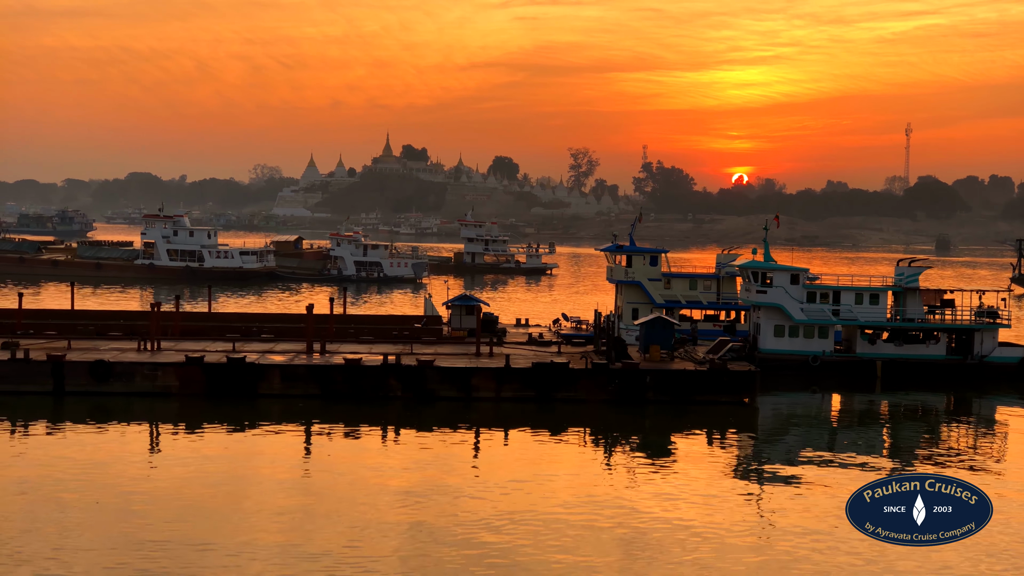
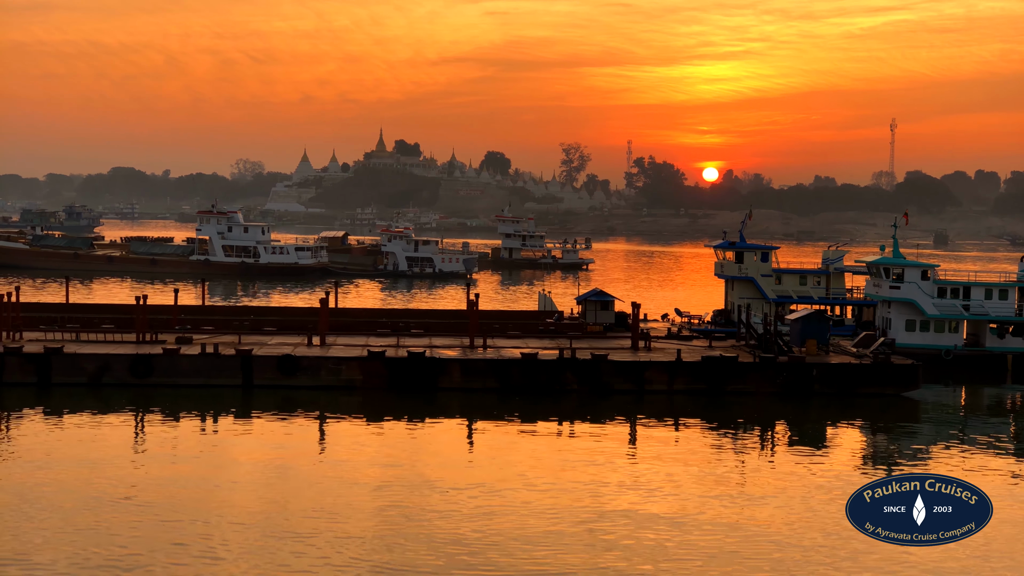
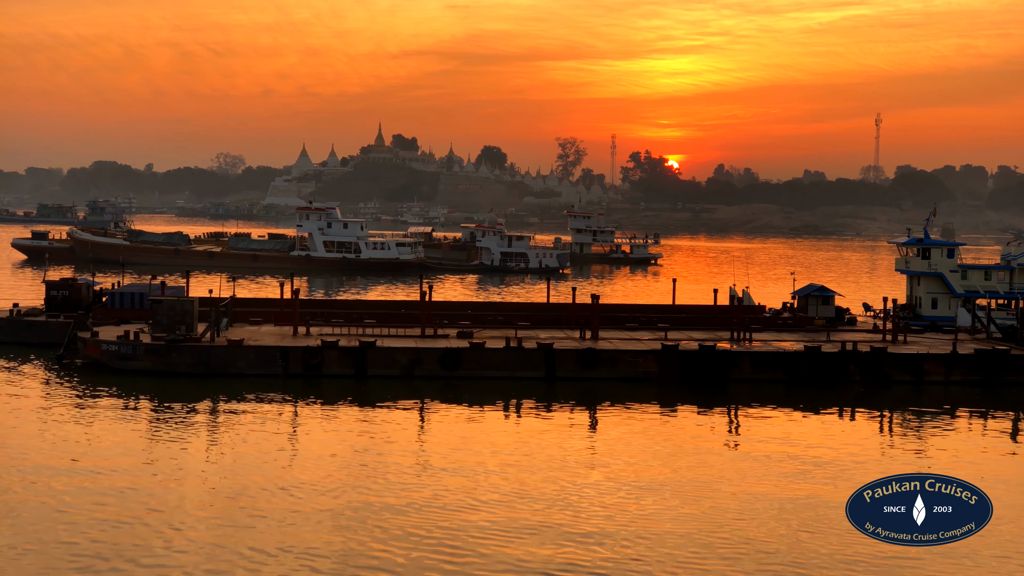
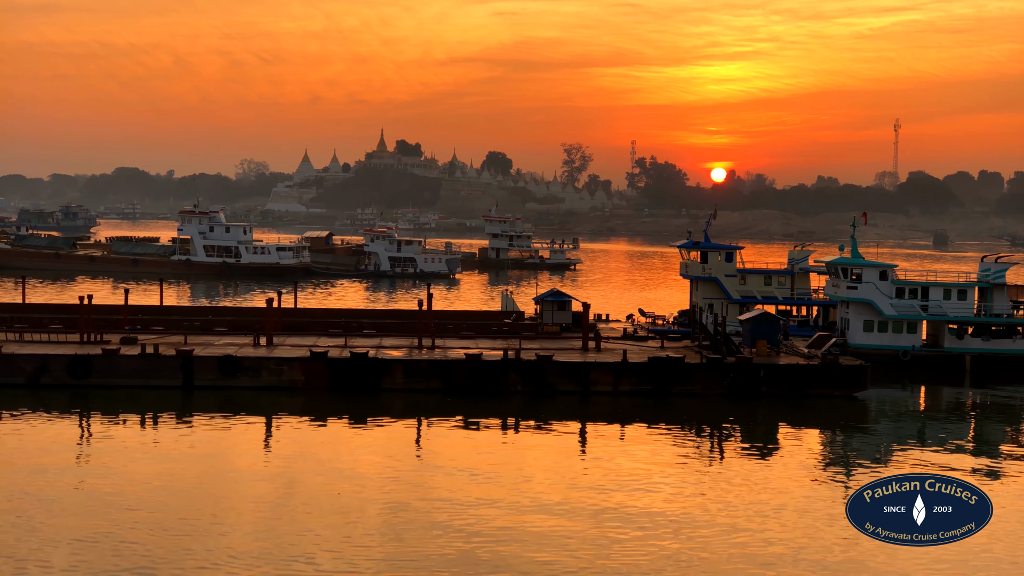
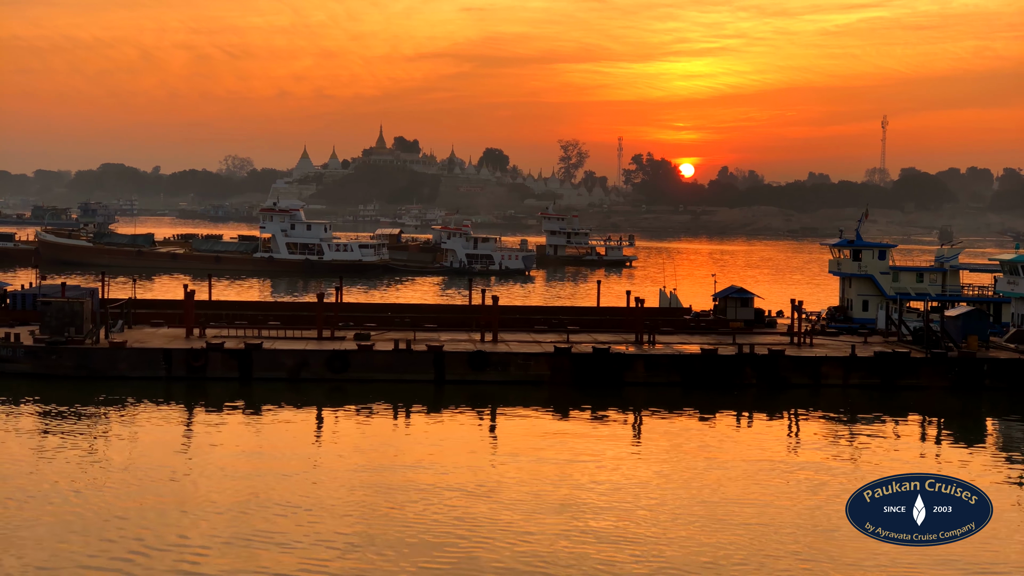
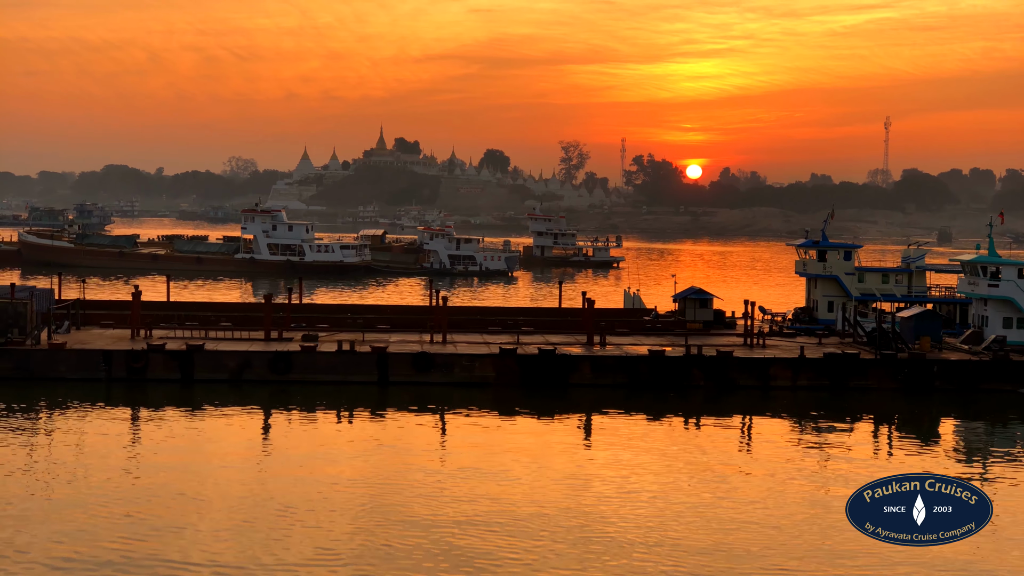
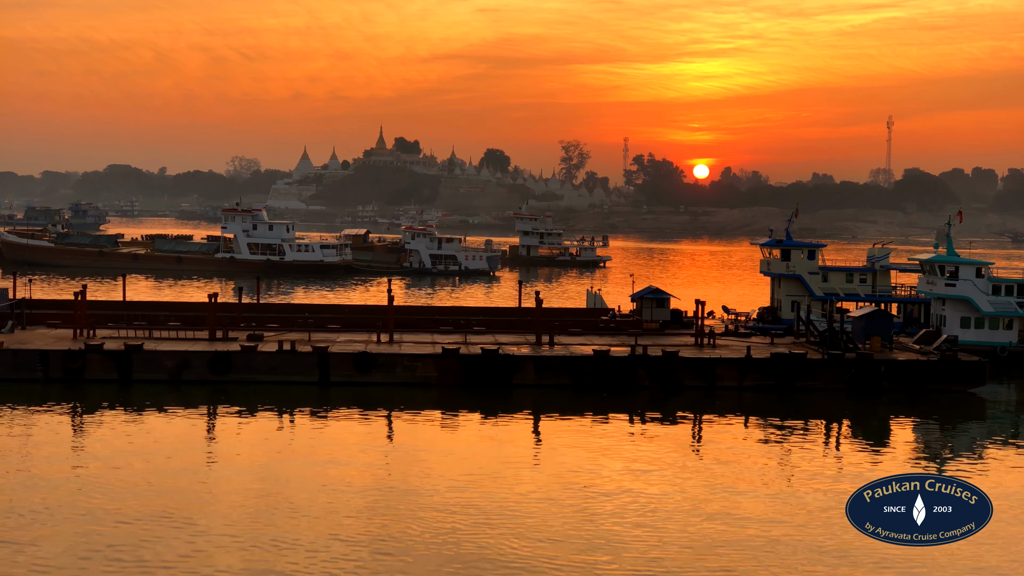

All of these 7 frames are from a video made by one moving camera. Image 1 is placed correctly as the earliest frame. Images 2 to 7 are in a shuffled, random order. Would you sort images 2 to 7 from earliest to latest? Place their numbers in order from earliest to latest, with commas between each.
4, 2, 7, 6, 5, 3
